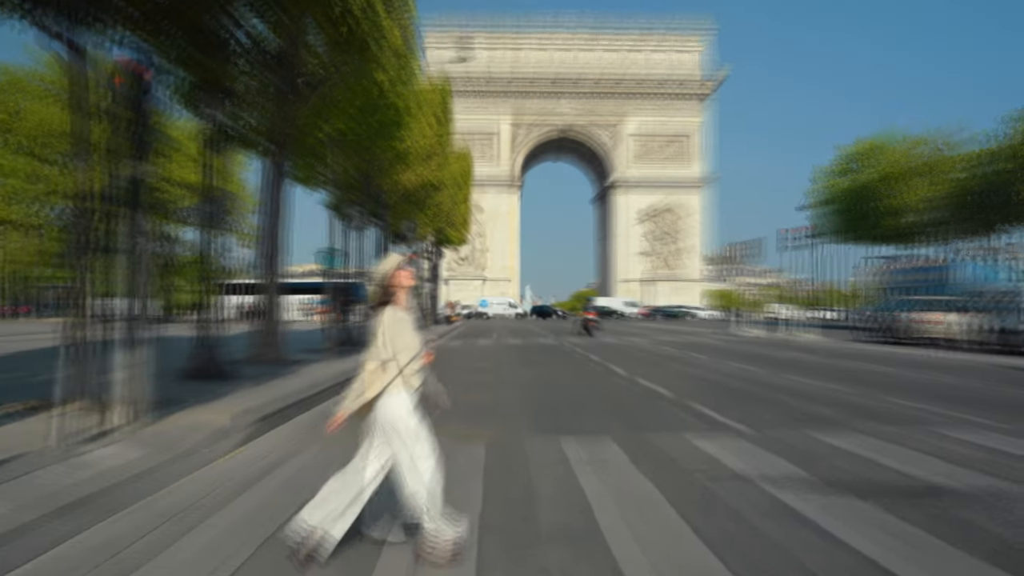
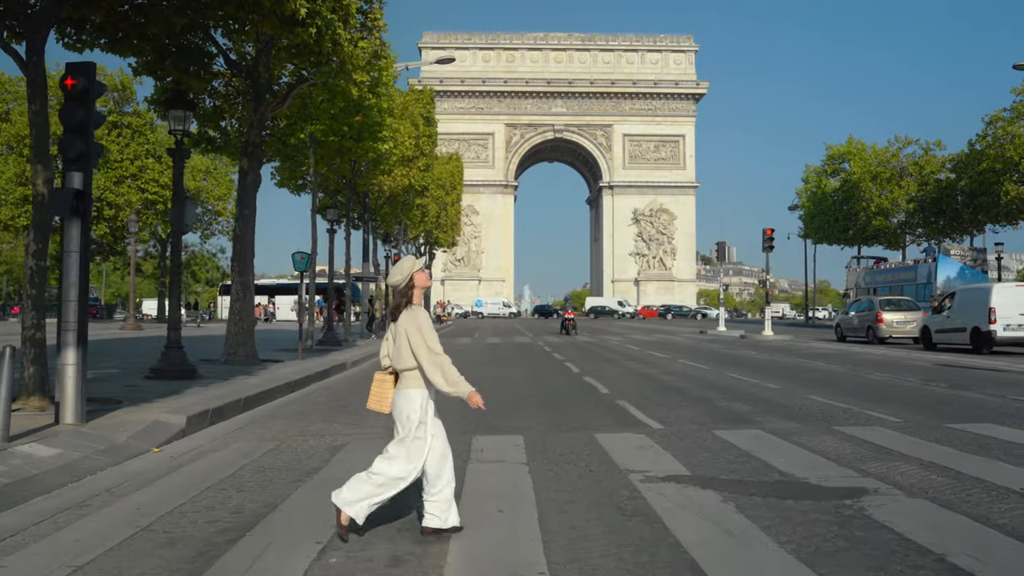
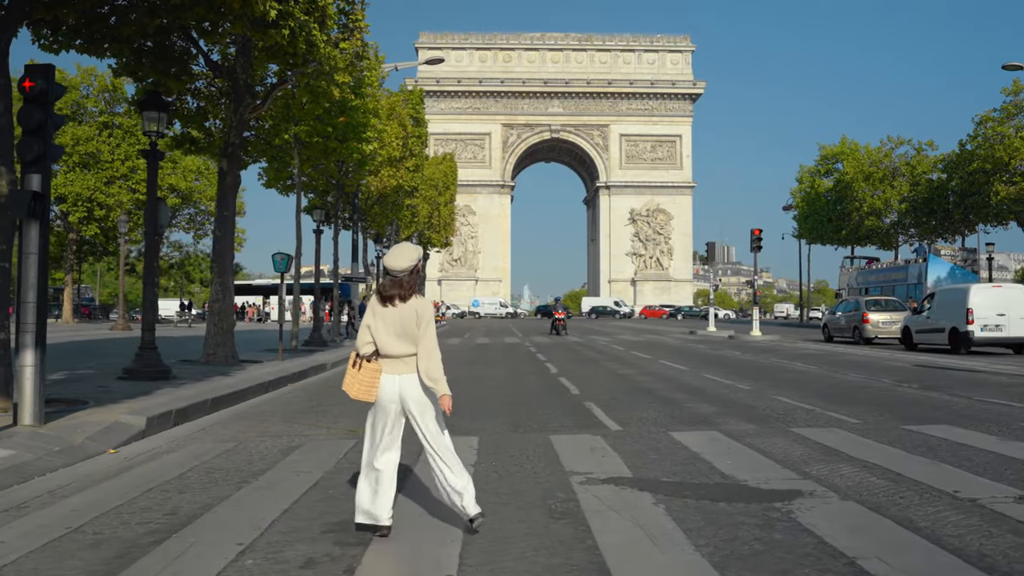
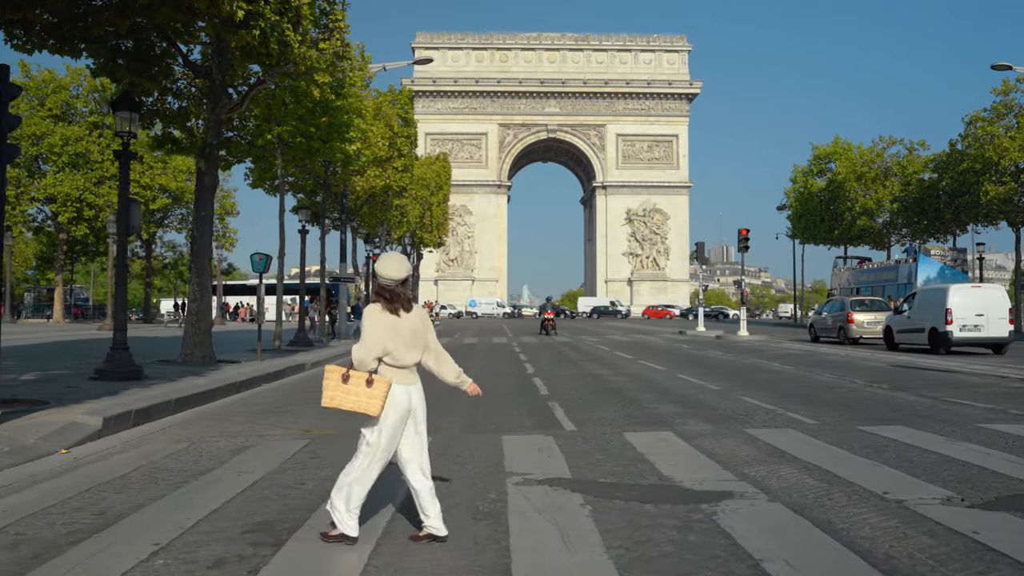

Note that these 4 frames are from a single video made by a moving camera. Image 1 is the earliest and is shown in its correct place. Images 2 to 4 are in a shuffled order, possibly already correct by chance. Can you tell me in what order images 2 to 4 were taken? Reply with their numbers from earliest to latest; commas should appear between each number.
2, 3, 4
